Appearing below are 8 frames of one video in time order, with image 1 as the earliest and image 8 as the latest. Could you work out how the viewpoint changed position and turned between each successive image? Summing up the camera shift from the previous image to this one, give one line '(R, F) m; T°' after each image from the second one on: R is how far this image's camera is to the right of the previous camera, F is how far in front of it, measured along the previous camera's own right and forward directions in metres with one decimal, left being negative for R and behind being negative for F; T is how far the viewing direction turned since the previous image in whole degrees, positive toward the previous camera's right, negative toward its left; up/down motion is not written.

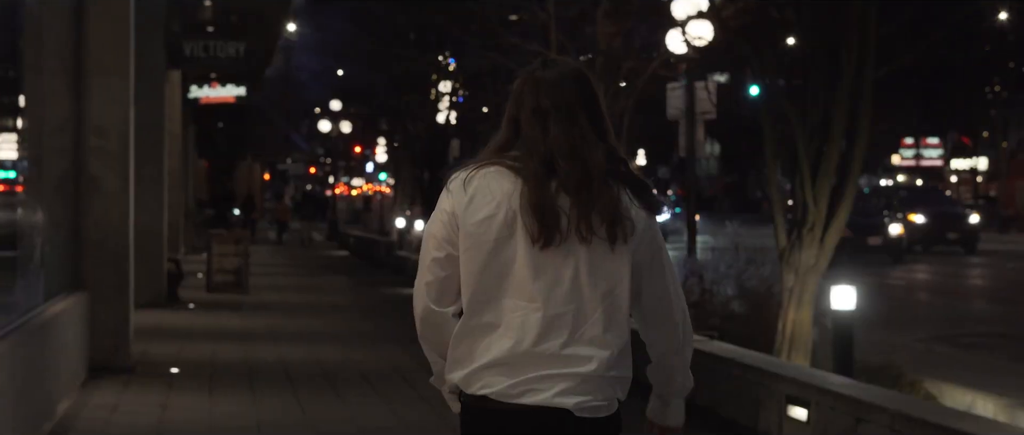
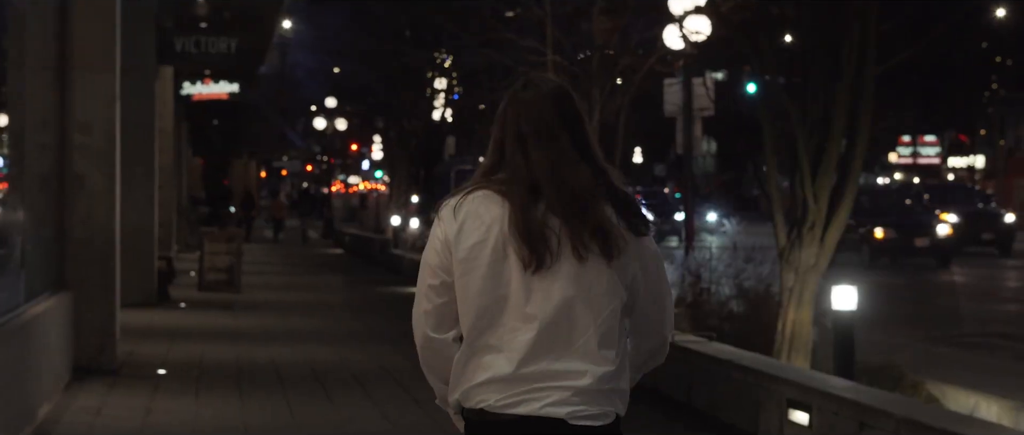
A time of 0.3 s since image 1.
(0.0, +0.2) m; 0°
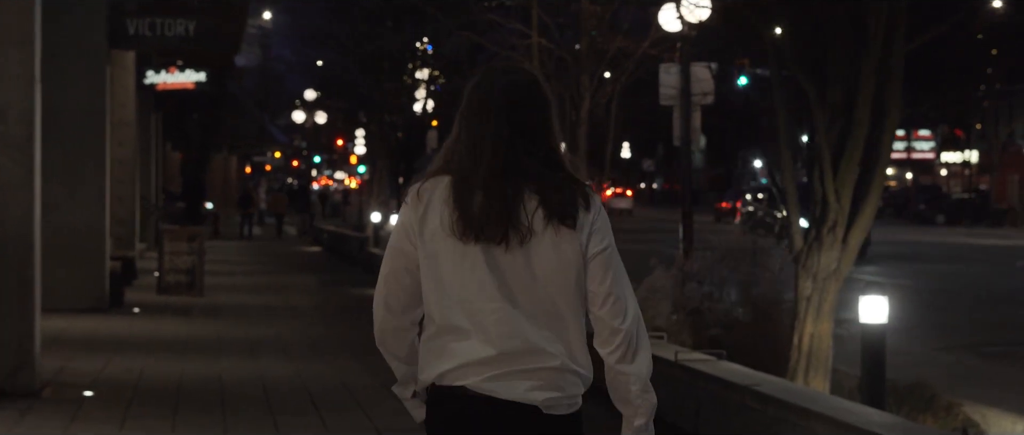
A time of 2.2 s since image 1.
(+0.1, +1.5) m; +1°
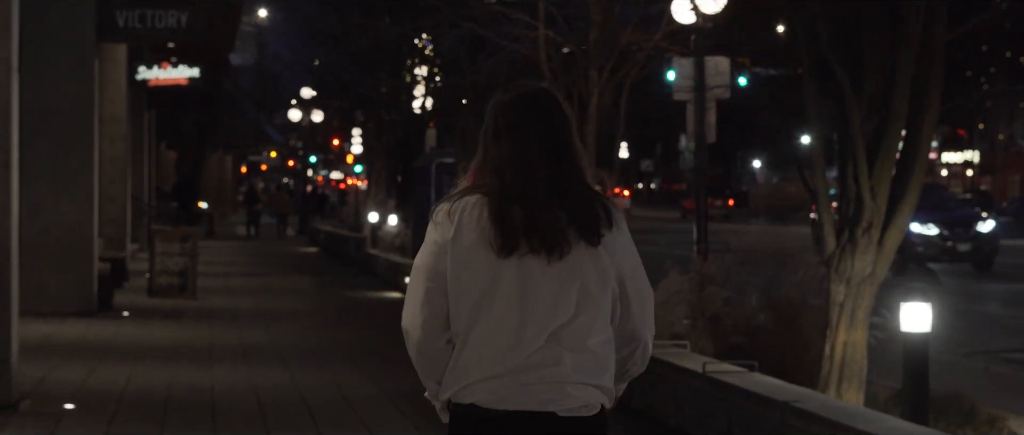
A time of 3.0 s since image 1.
(-0.1, +0.7) m; 0°
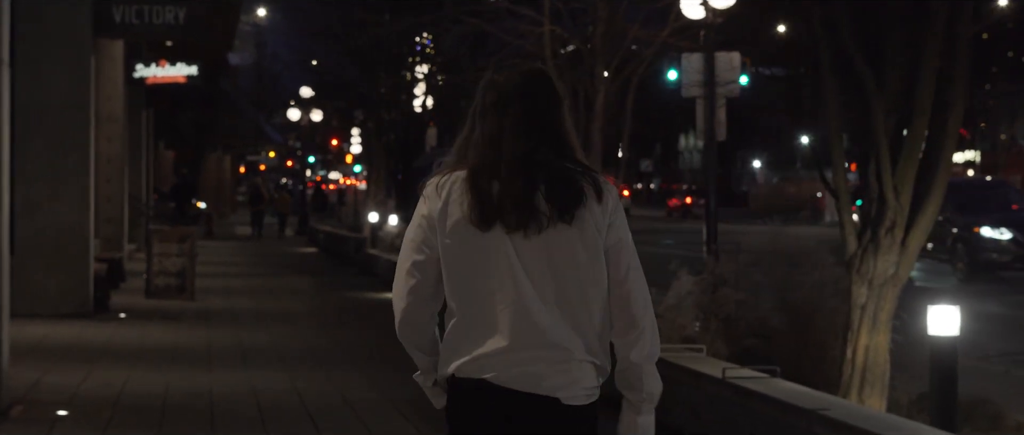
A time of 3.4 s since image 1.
(-0.1, +0.4) m; 0°
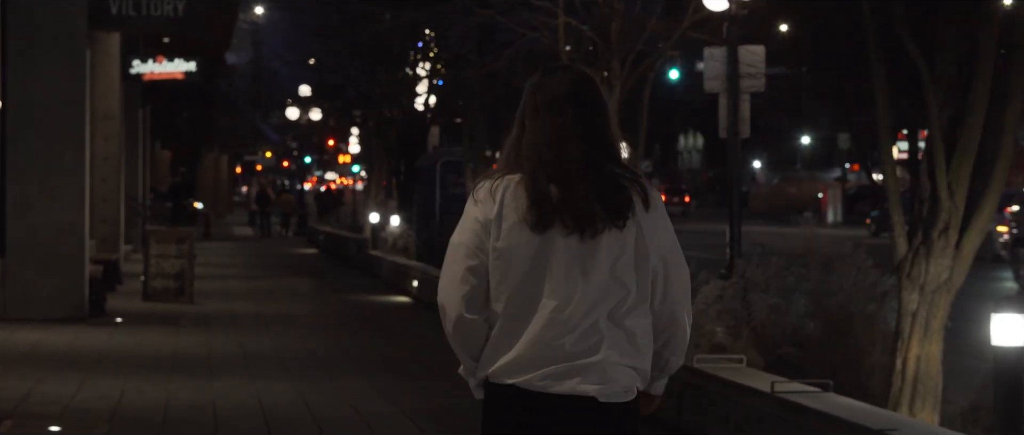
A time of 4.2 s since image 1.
(-0.2, +0.7) m; 0°
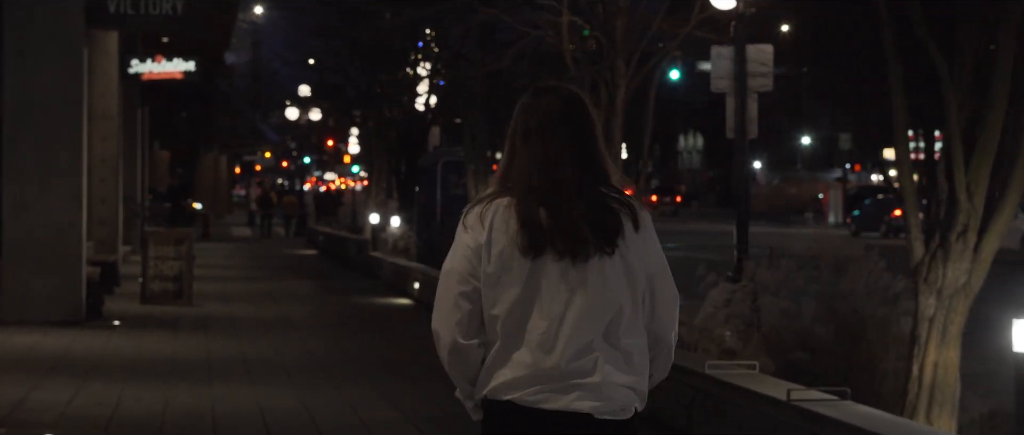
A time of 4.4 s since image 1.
(0.0, +0.2) m; 0°
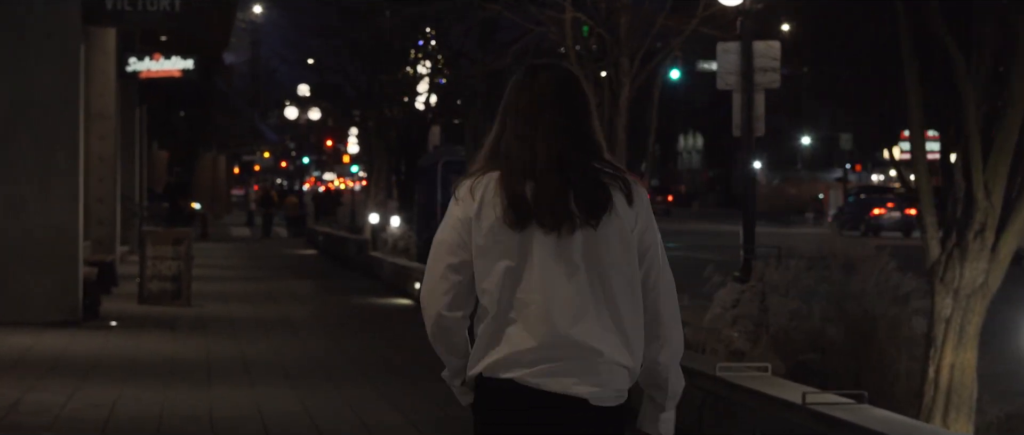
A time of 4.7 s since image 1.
(0.0, +0.2) m; 0°
